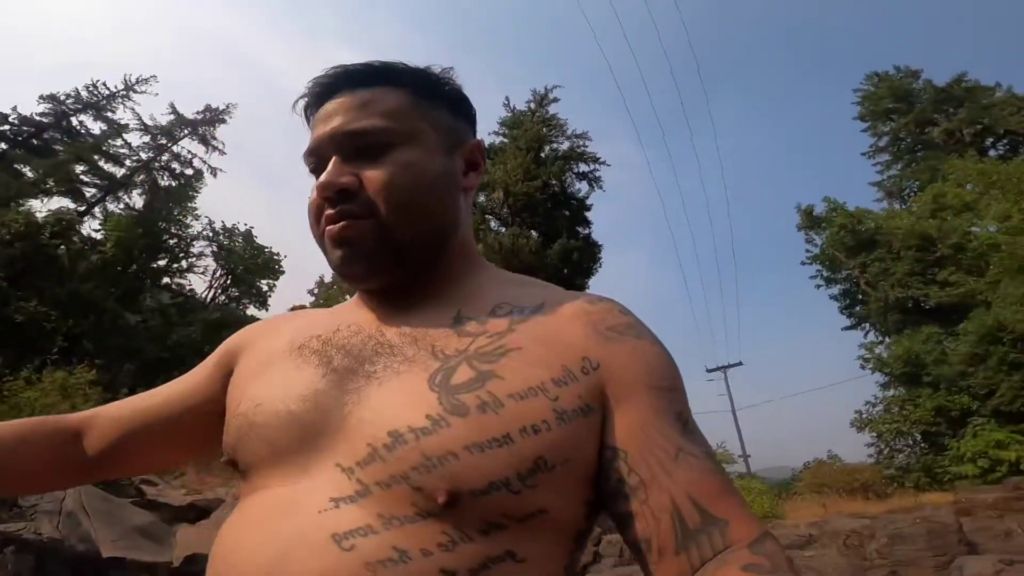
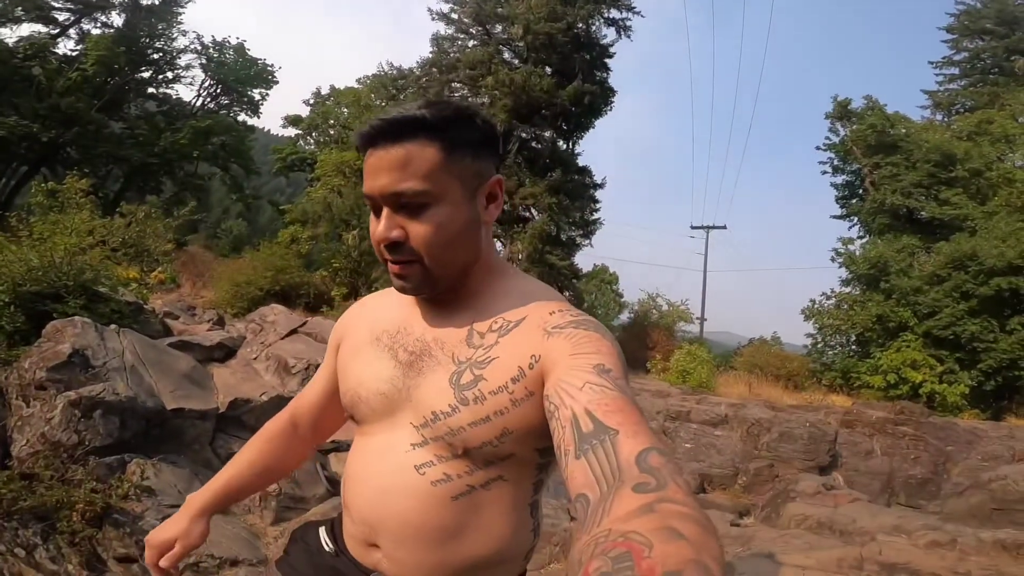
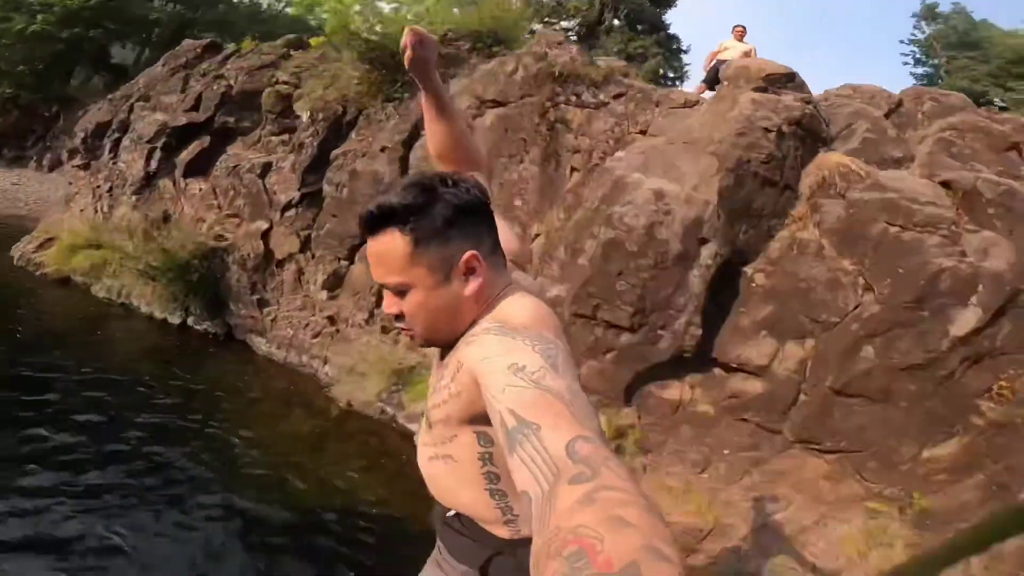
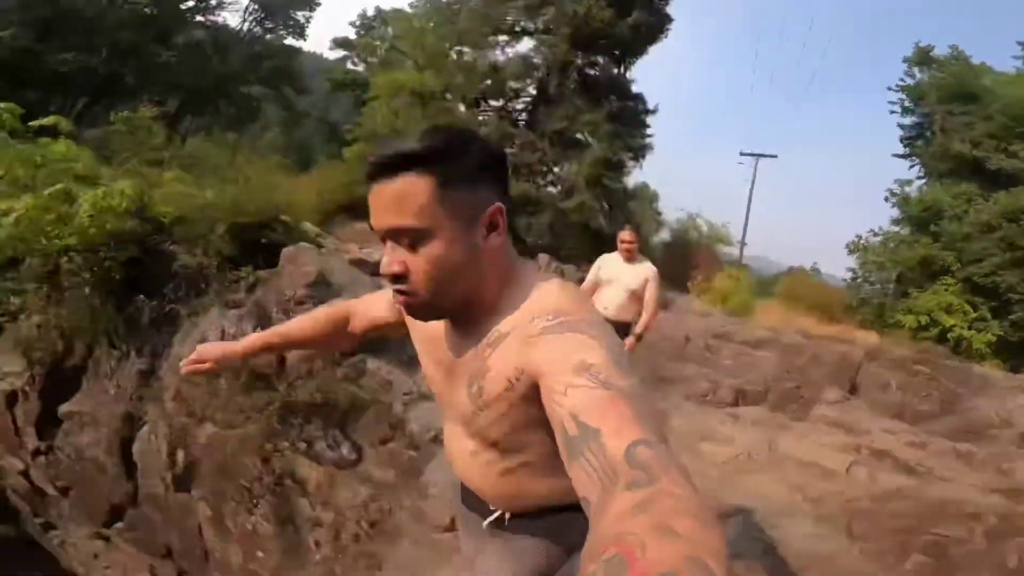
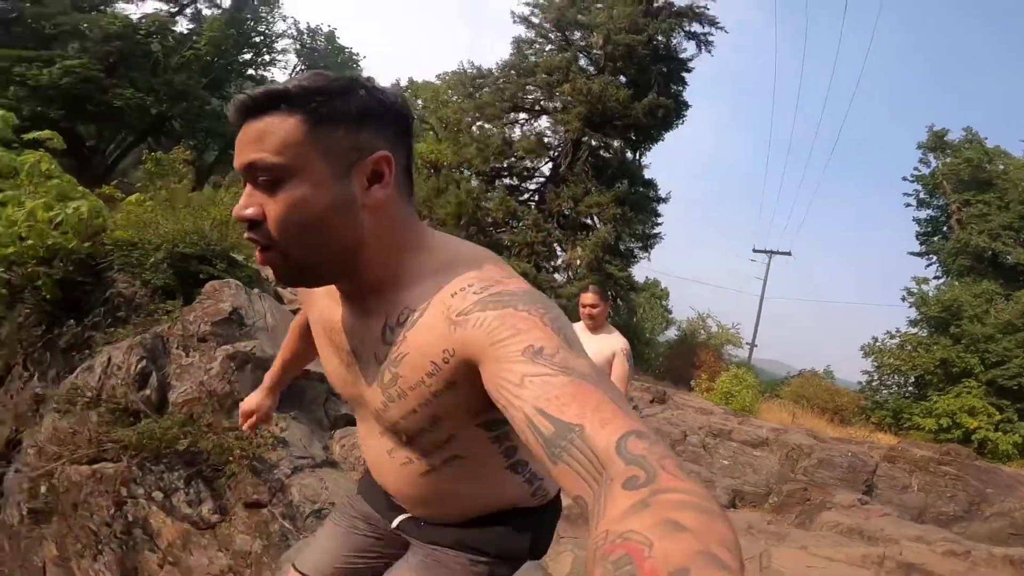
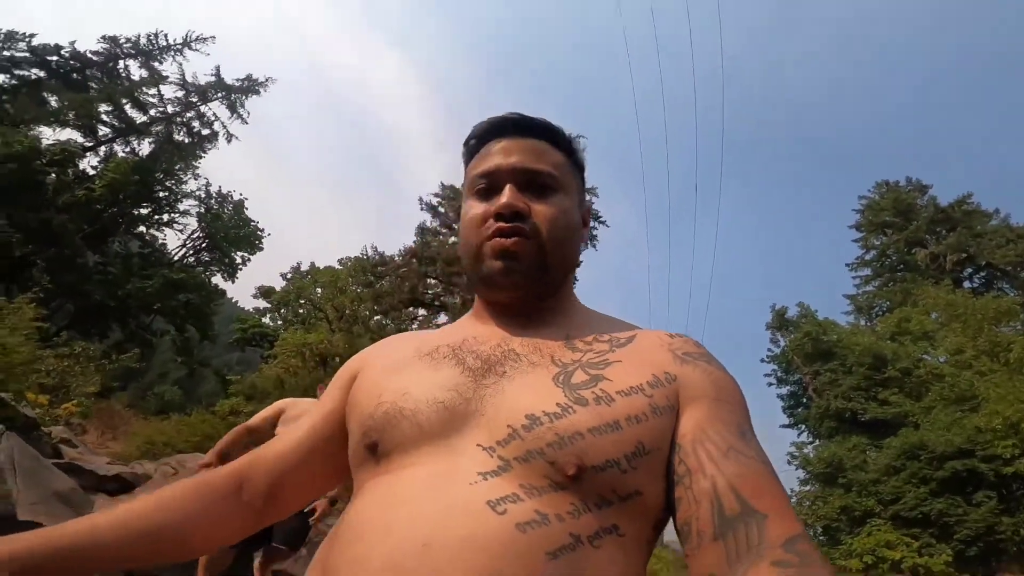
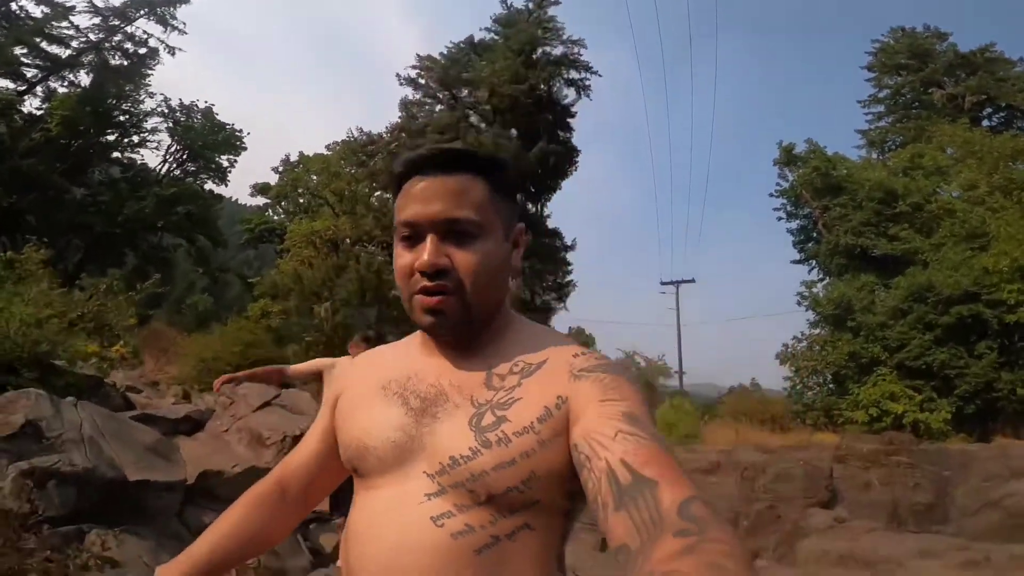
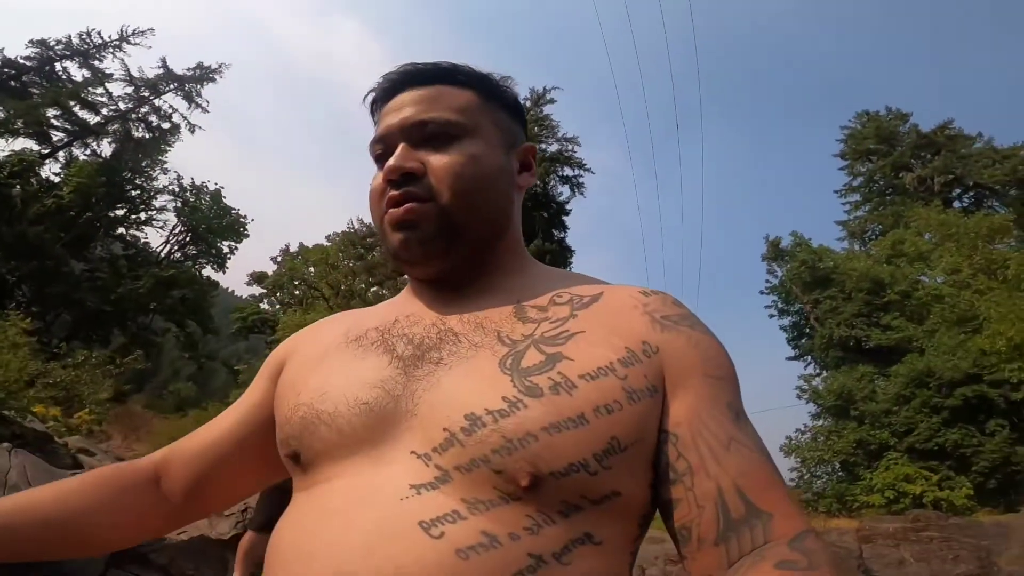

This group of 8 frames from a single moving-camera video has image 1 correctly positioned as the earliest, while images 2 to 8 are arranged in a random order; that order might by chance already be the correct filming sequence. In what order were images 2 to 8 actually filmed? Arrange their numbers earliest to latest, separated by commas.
8, 6, 7, 2, 5, 4, 3
